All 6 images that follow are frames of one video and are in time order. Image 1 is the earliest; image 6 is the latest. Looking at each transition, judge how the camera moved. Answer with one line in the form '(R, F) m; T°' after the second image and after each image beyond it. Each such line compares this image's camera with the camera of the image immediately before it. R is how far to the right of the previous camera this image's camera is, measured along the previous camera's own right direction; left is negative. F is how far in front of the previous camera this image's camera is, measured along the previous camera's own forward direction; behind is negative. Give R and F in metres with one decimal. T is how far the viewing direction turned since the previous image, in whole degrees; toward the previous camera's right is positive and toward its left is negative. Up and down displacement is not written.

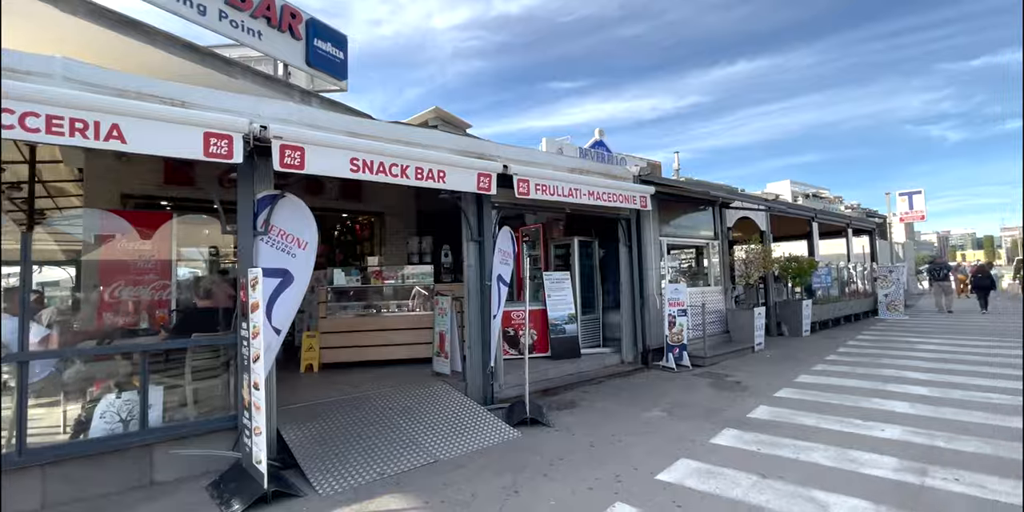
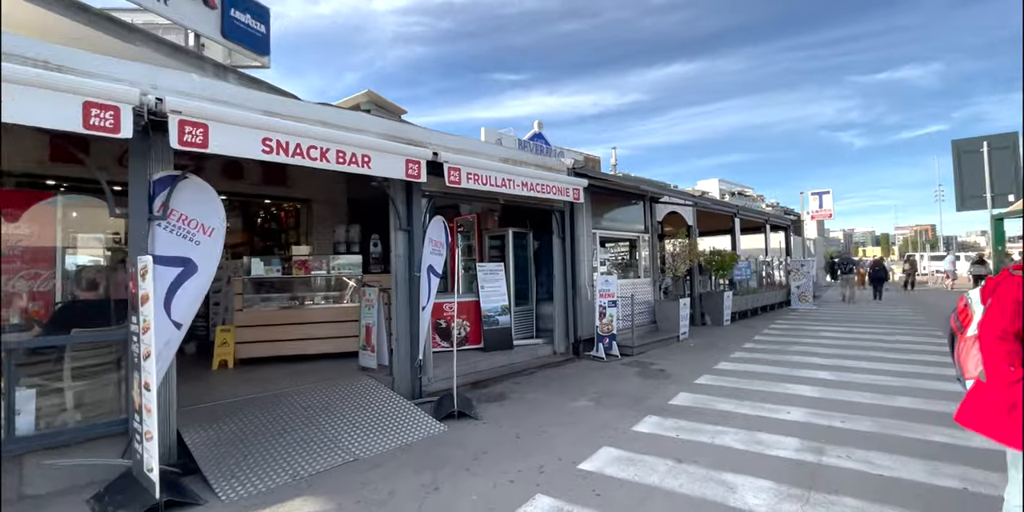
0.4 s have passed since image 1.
(+0.2, +0.1) m; +7°
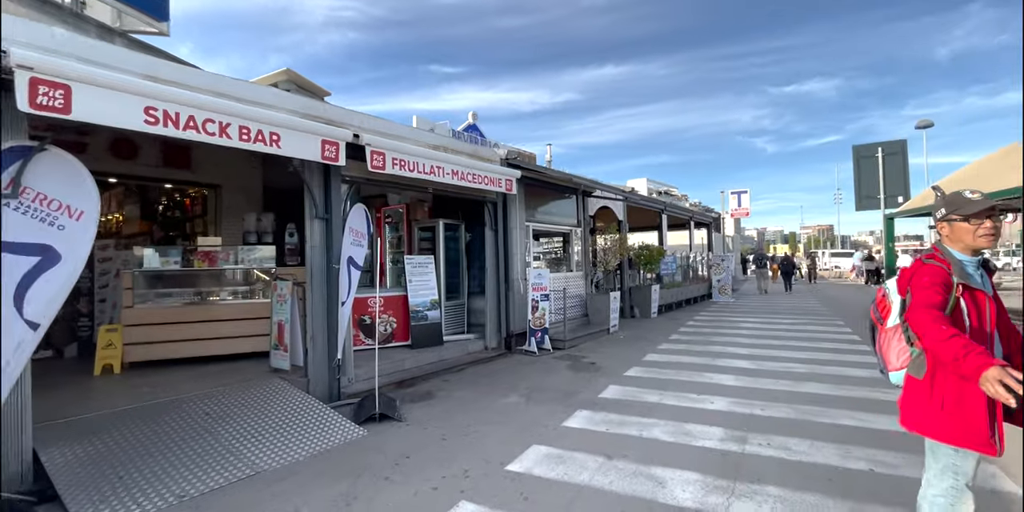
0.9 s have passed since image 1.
(+0.1, +0.3) m; +8°
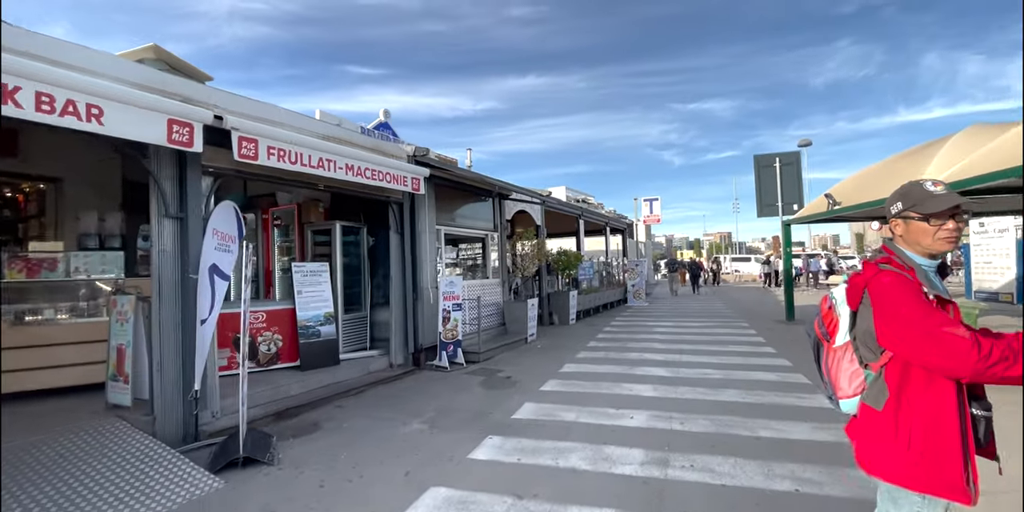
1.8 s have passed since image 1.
(+0.2, +0.7) m; +9°
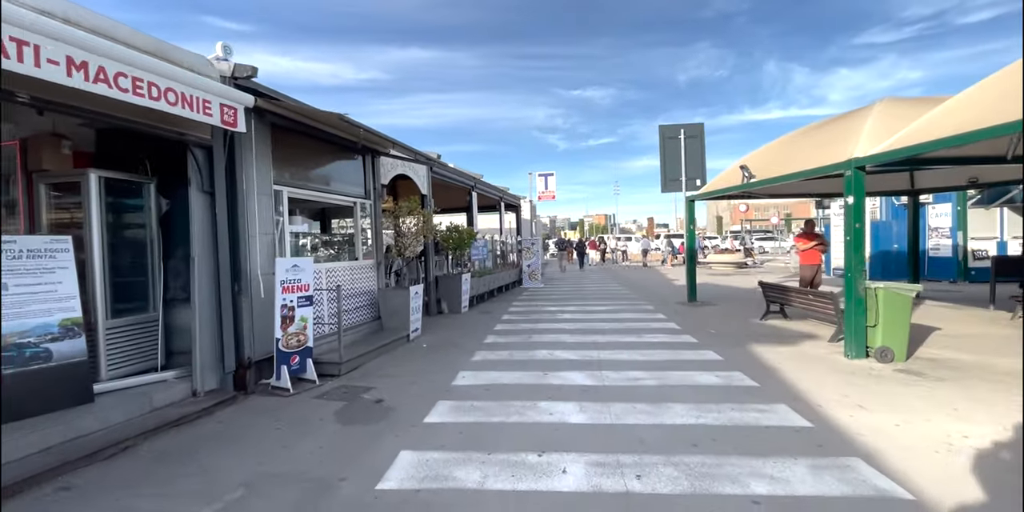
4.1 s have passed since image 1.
(+0.2, +2.3) m; +13°
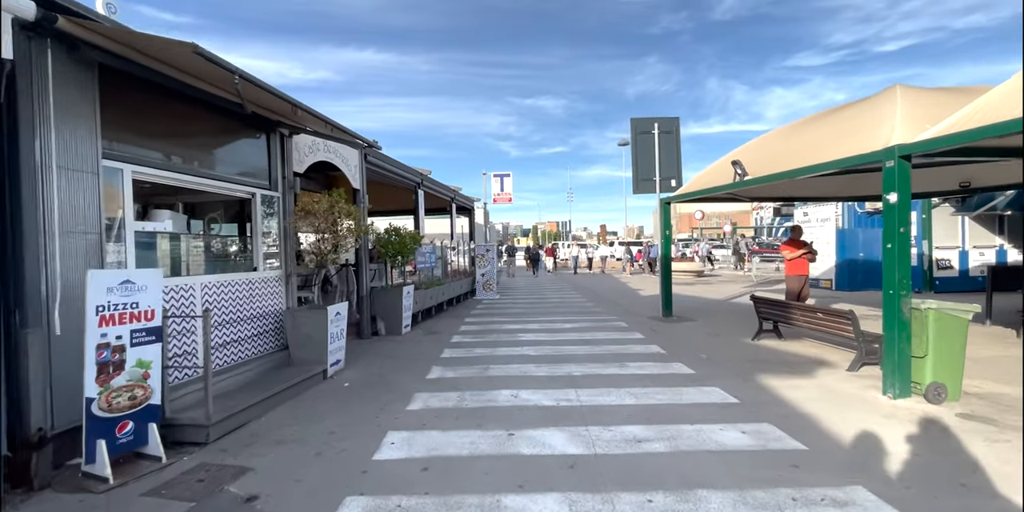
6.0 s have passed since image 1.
(0.0, +2.0) m; +6°
